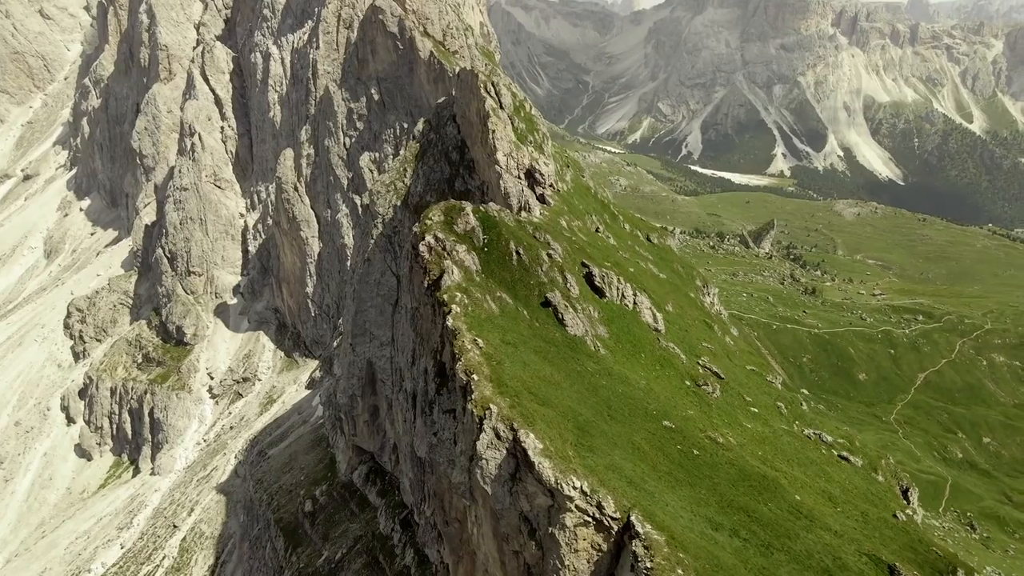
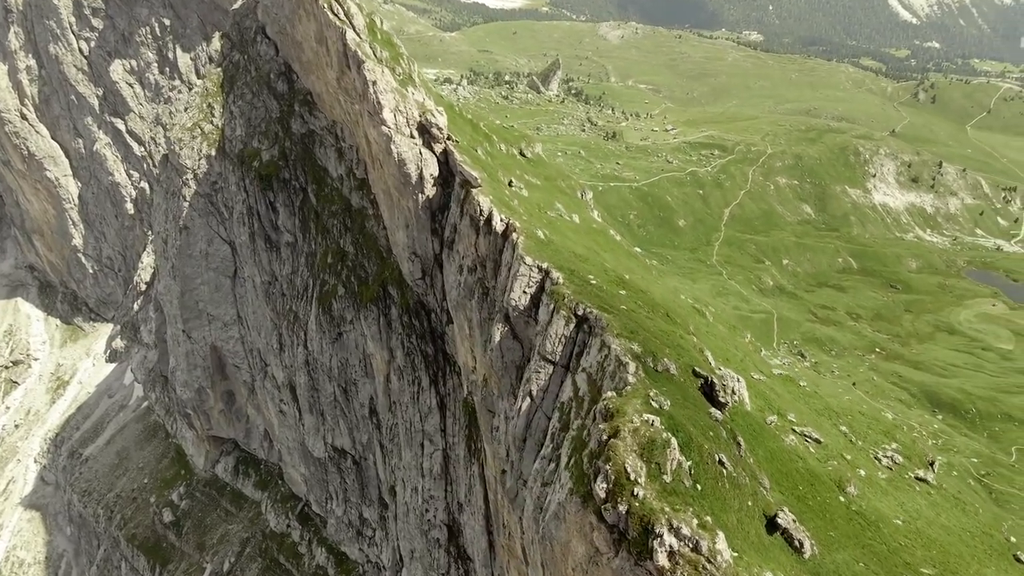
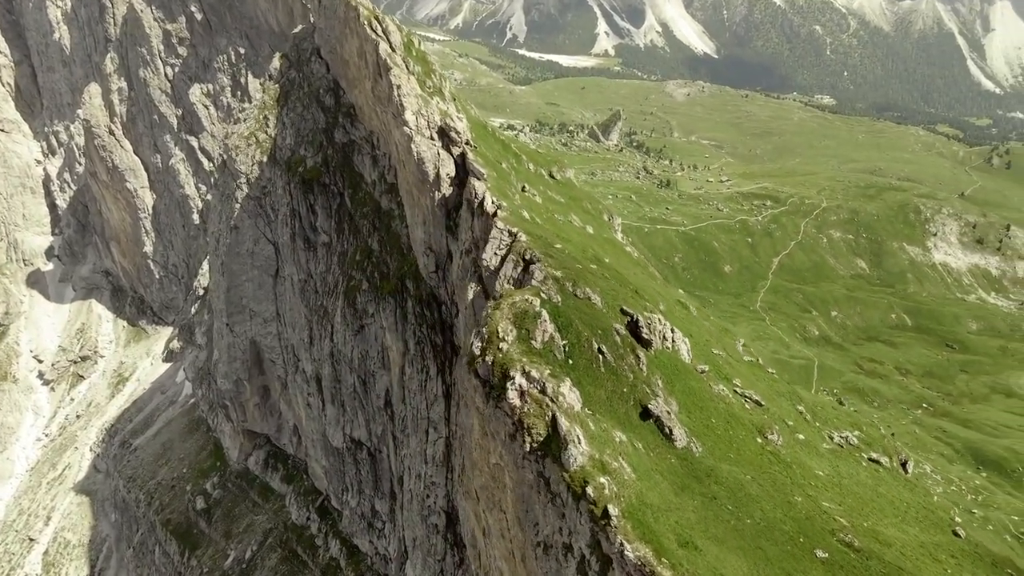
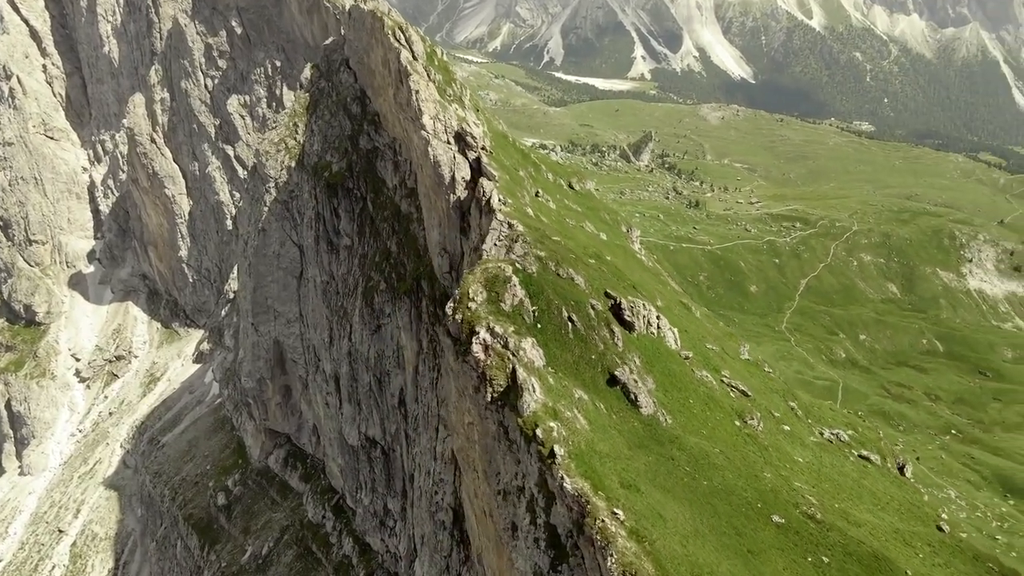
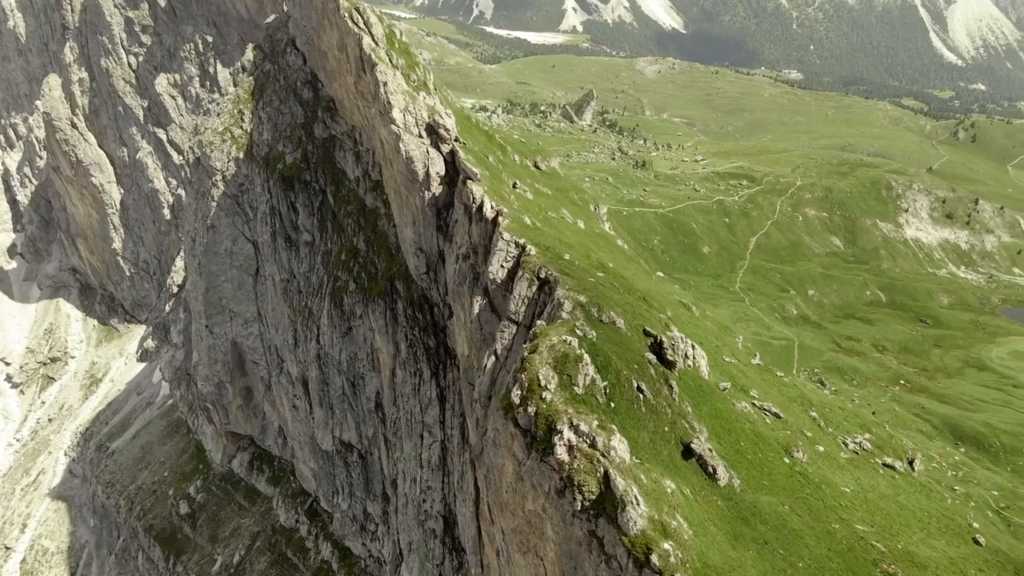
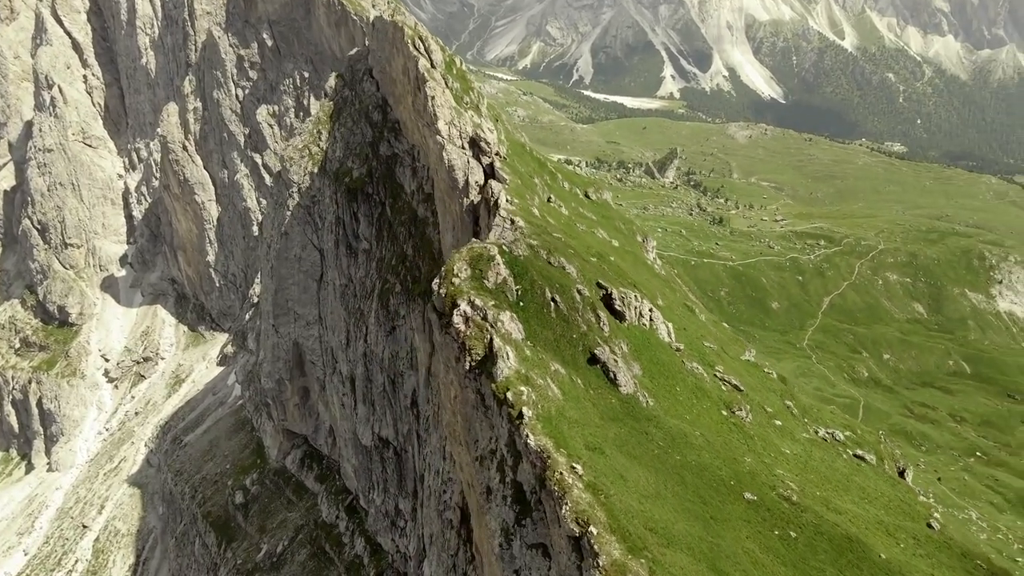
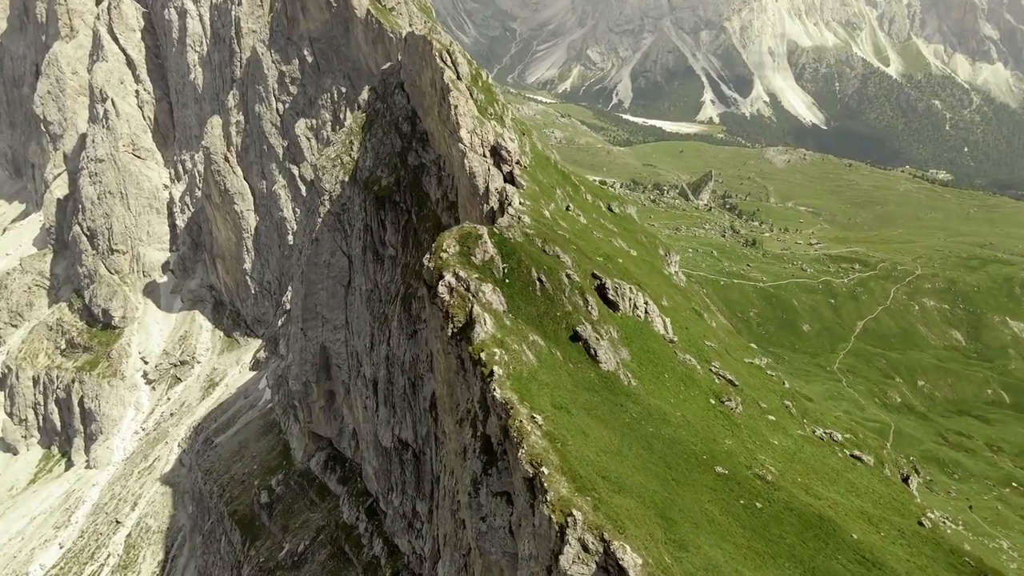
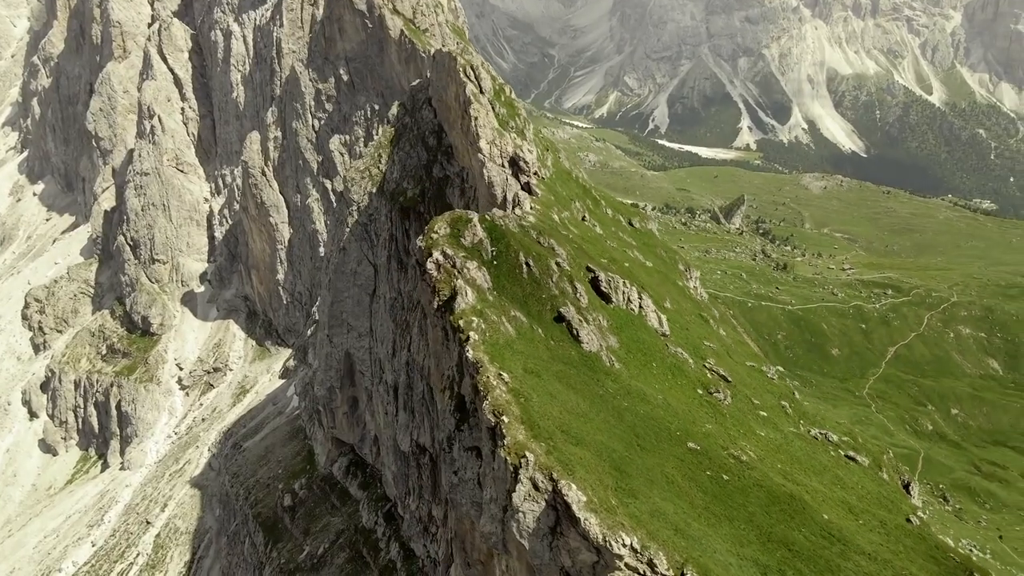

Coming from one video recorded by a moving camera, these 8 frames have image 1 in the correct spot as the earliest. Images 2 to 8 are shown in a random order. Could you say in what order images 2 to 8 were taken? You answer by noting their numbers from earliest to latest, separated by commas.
8, 7, 6, 4, 3, 5, 2
